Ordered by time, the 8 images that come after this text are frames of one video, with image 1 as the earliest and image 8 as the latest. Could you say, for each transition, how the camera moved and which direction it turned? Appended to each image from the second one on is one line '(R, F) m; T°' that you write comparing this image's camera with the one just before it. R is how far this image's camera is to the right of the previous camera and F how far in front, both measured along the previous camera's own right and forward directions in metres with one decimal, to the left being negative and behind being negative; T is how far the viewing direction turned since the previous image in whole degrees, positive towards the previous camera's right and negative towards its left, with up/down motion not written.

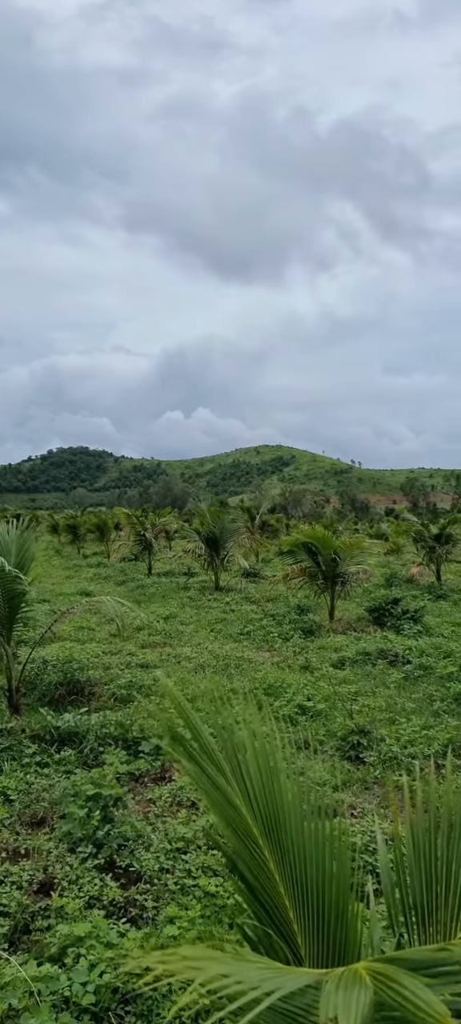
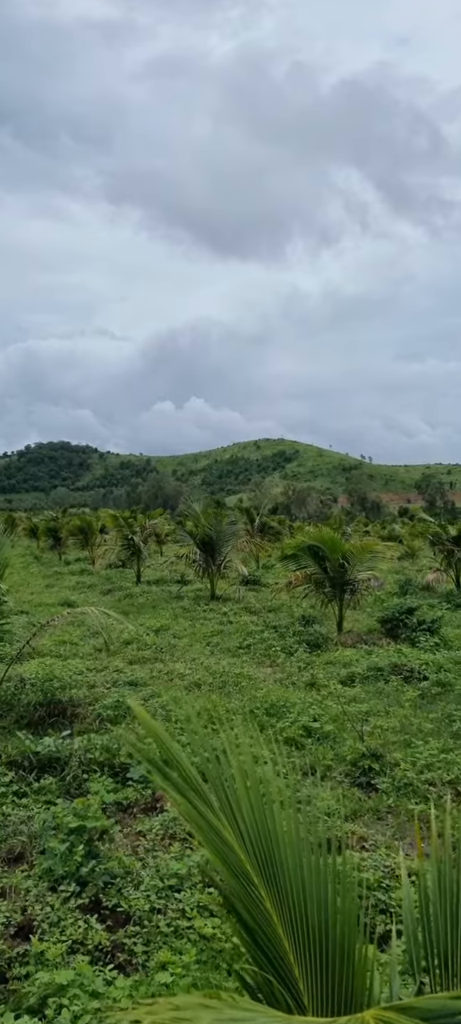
(-0.1, +0.7) m; +1°
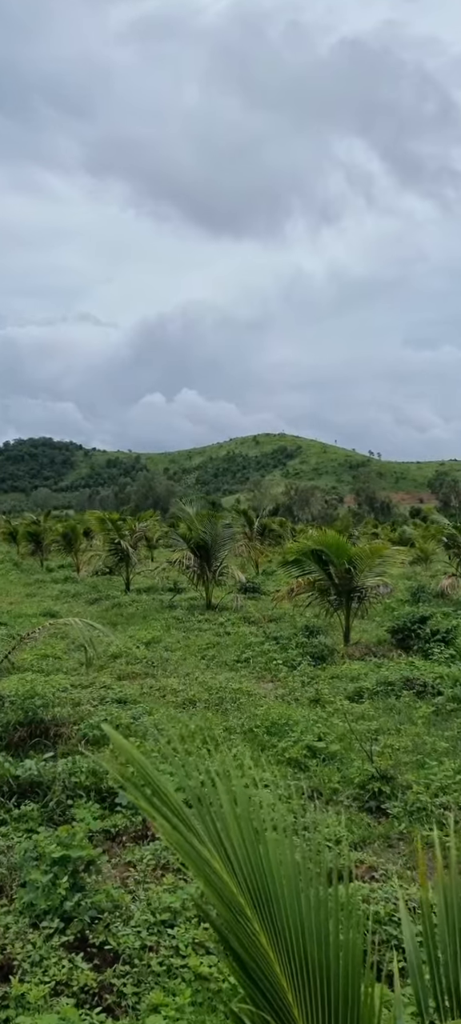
(-0.1, +0.5) m; +1°
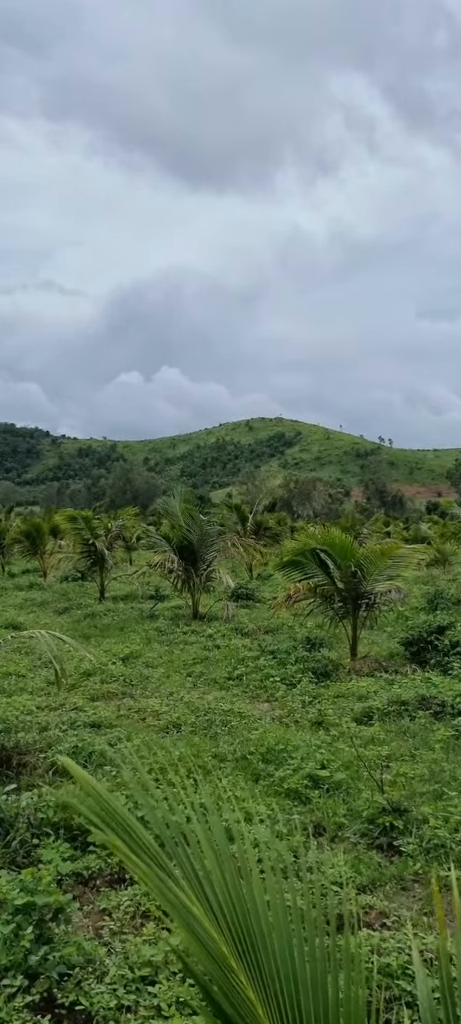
(-0.1, +0.8) m; +2°
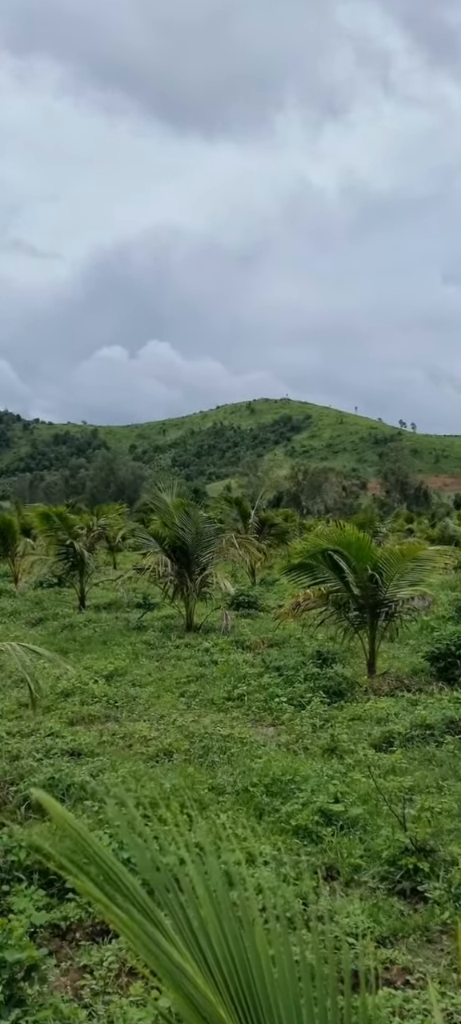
(0.0, +0.7) m; +1°
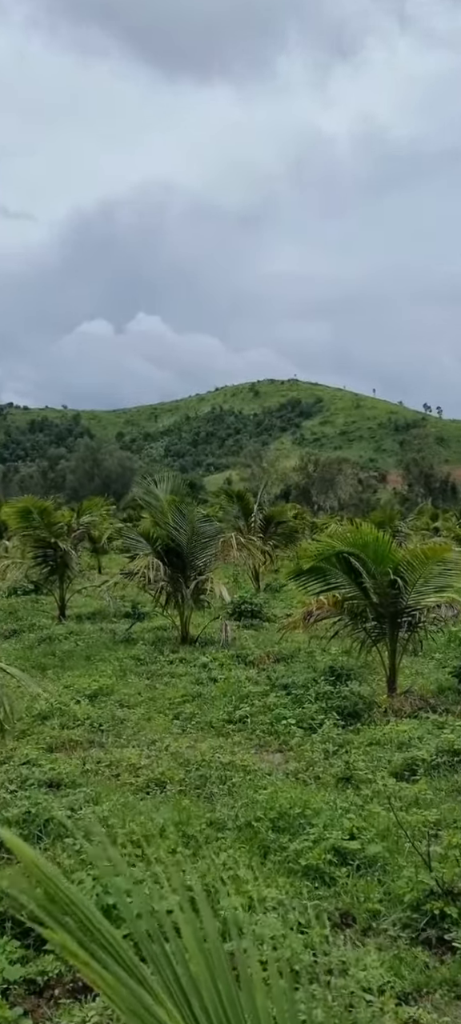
(-0.1, +0.6) m; +1°
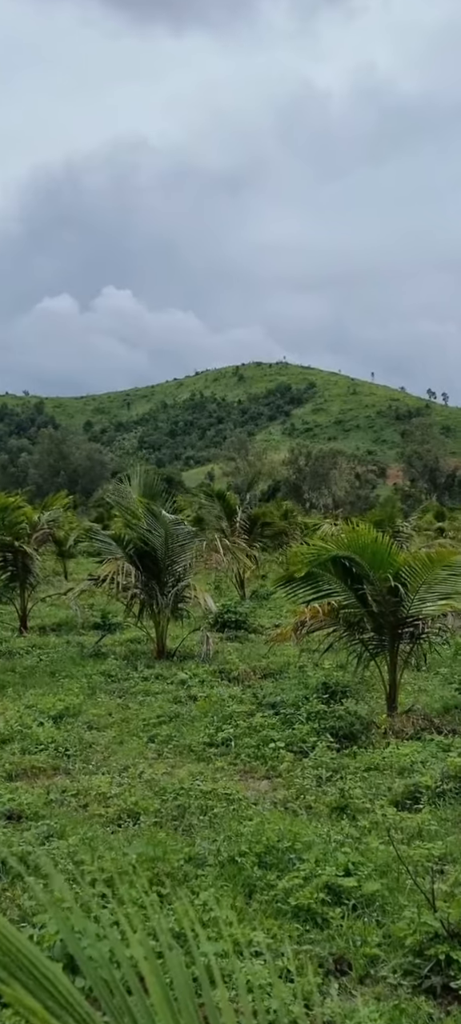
(0.0, +0.4) m; +1°
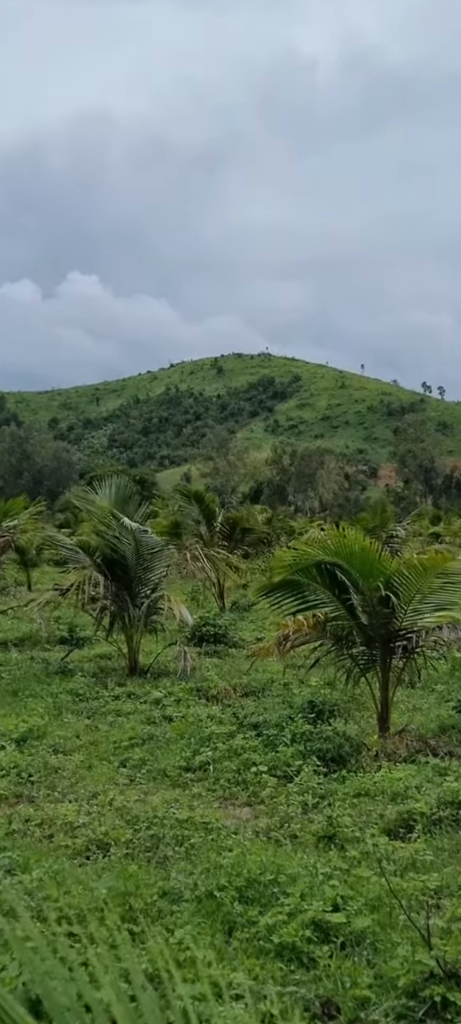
(0.0, +0.3) m; +1°
